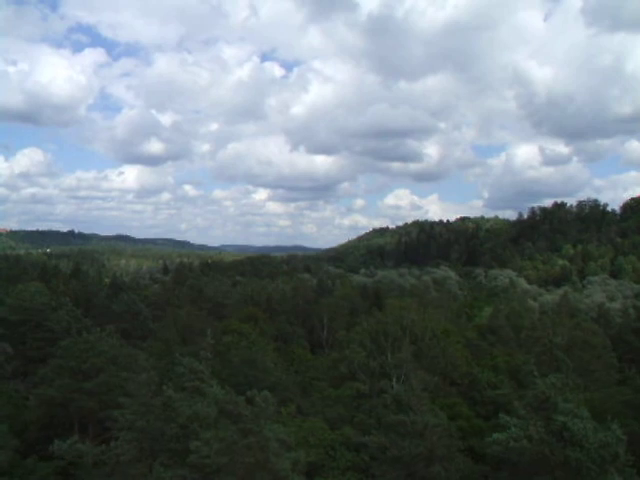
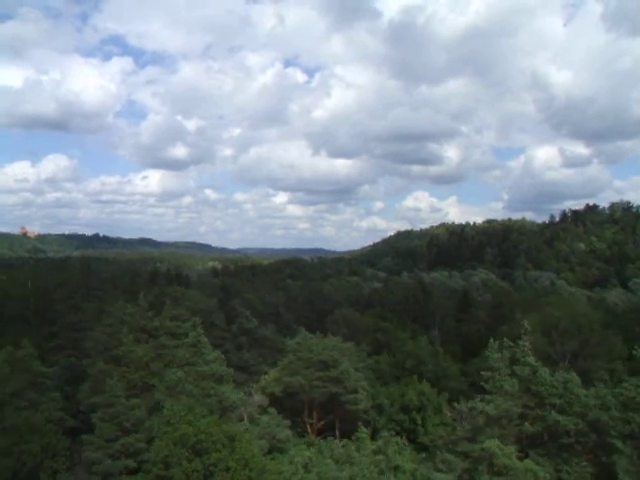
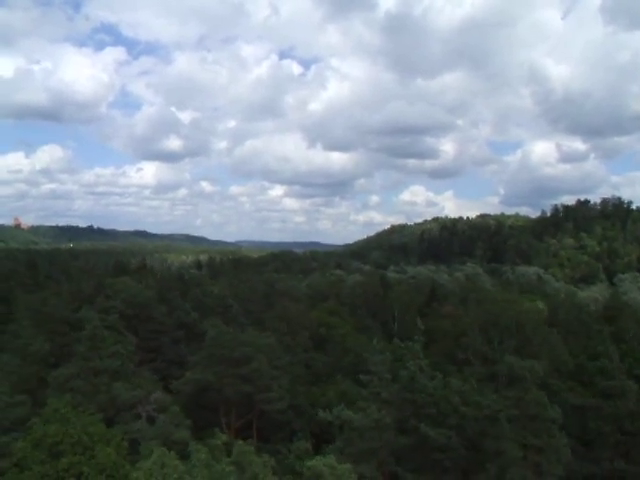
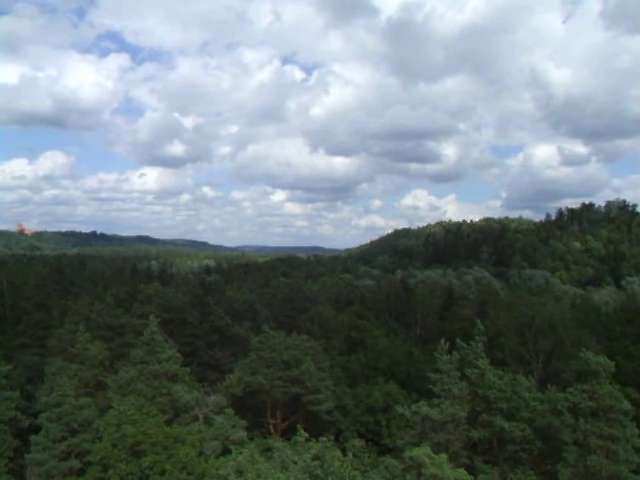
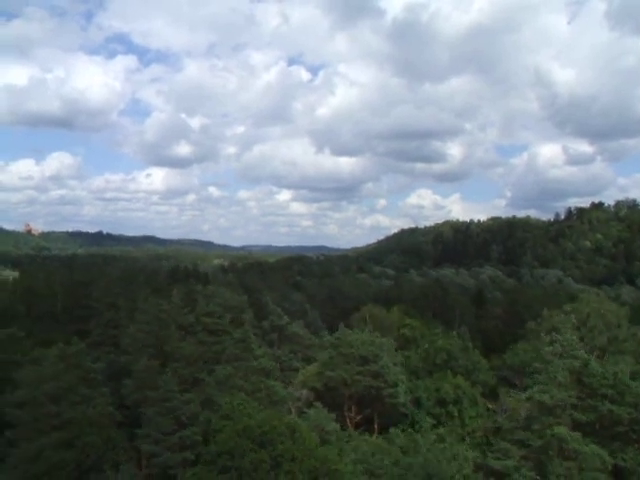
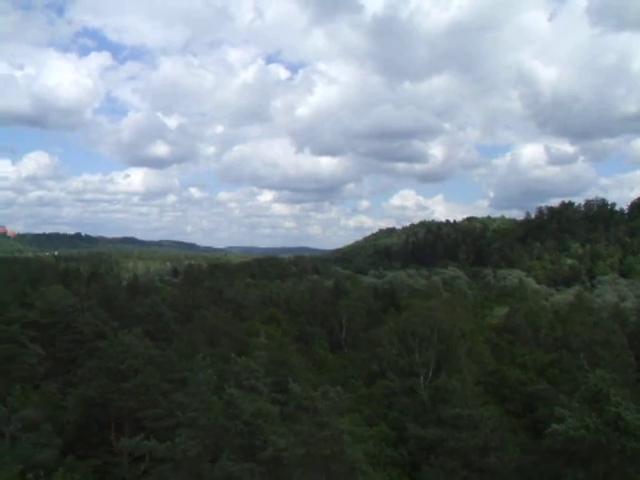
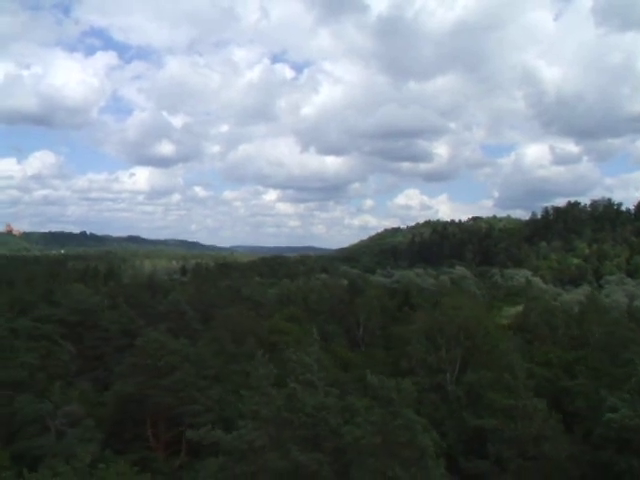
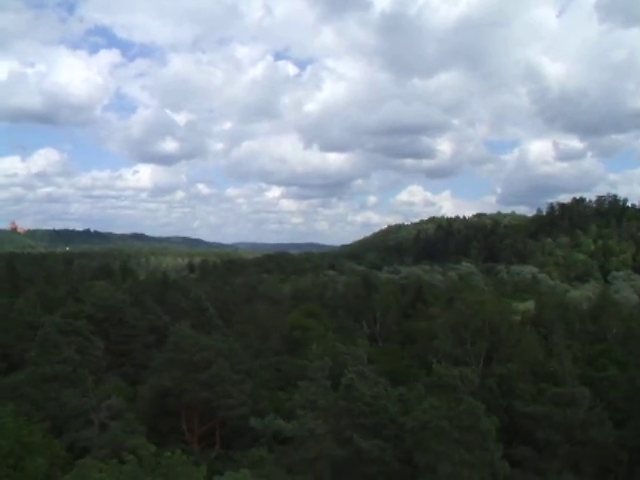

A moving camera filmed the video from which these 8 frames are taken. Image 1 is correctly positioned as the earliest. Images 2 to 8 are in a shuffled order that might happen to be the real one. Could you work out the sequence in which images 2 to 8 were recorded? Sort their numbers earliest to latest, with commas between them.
6, 7, 8, 3, 4, 2, 5
